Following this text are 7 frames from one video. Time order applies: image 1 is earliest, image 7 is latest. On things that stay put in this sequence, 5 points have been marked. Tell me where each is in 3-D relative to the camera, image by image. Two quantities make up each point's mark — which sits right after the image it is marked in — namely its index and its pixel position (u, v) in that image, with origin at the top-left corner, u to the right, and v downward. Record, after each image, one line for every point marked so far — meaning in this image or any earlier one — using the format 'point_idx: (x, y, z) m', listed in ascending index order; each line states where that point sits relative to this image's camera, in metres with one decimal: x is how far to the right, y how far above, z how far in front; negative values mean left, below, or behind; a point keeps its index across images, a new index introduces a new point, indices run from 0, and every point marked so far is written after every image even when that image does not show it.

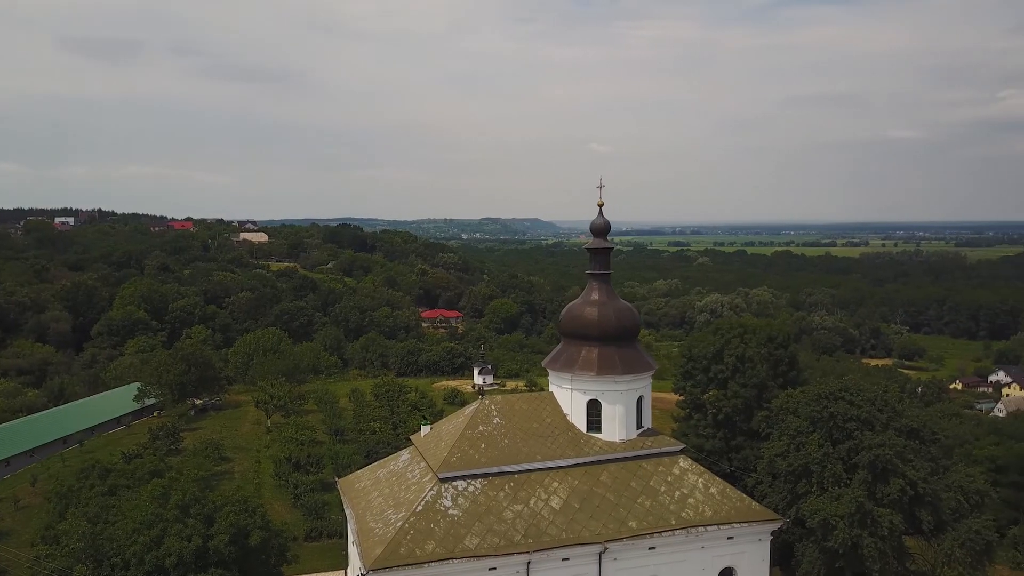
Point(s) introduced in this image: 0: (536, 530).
0: (+0.6, -5.9, +20.1) m
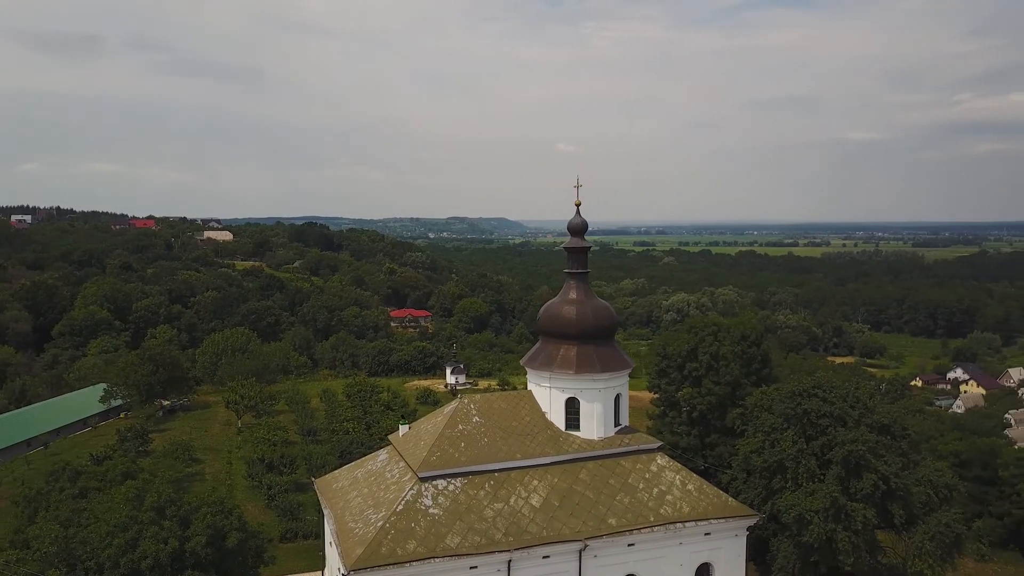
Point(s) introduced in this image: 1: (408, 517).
0: (+0.1, -5.9, +20.1) m
1: (-2.5, -5.5, +19.8) m
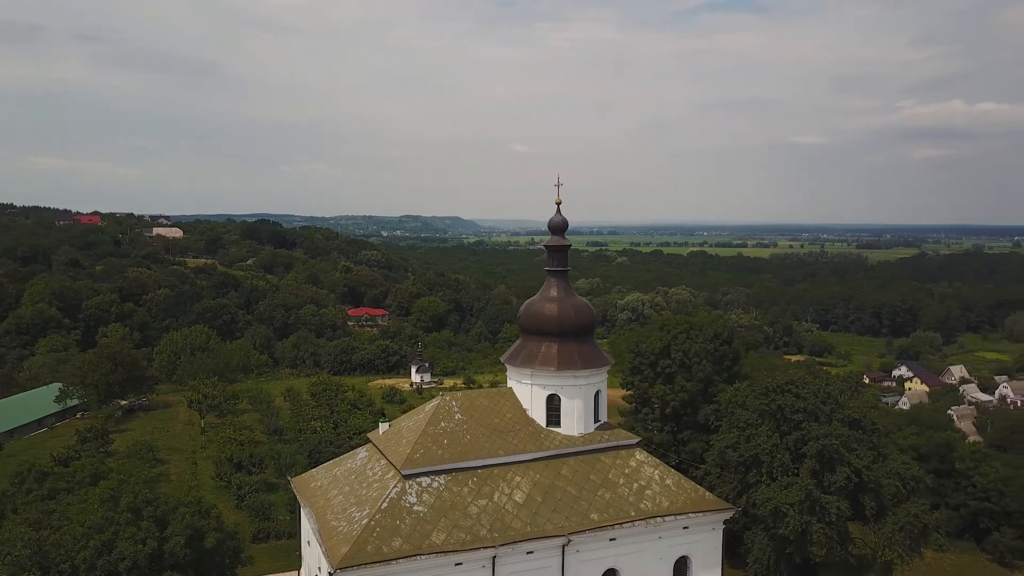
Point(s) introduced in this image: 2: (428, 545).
0: (-0.3, -5.8, +20.2) m
1: (-2.9, -5.4, +19.7) m
2: (-2.0, -6.1, +19.2) m
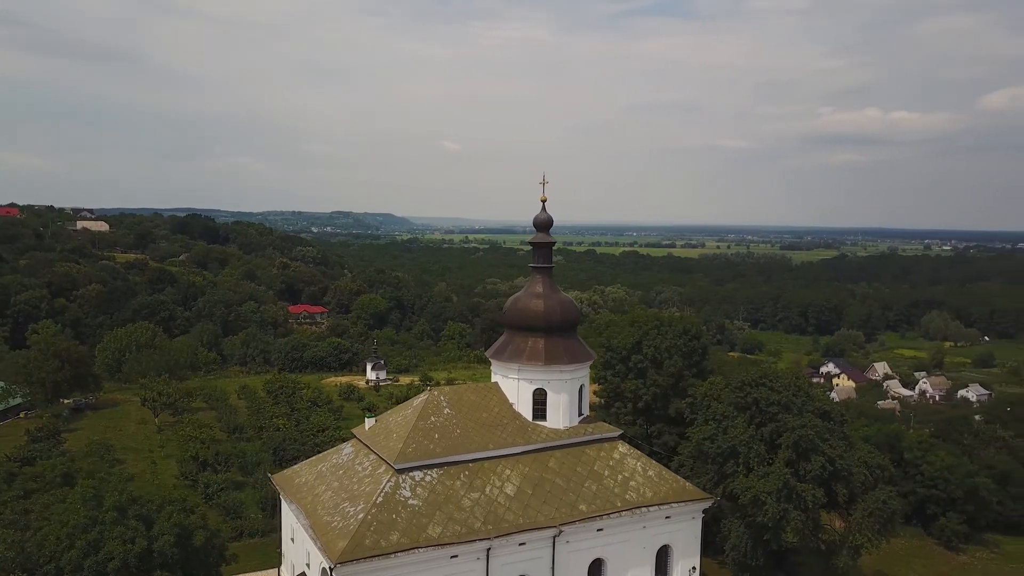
0: (-0.5, -5.7, +20.5) m
1: (-3.0, -5.3, +19.8) m
2: (-2.1, -5.9, +19.4) m
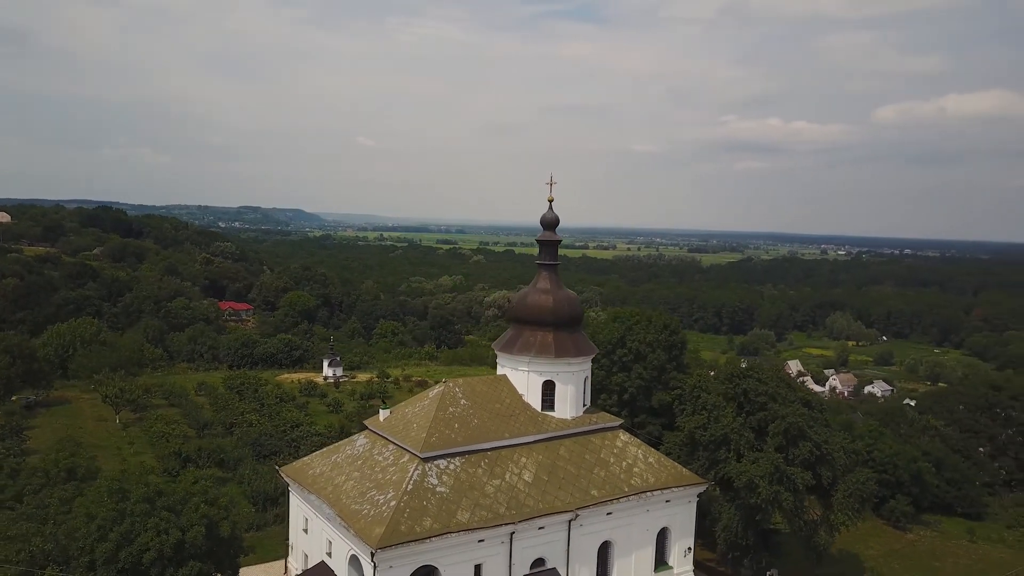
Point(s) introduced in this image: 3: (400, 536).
0: (+0.1, -5.6, +21.4) m
1: (-2.3, -5.2, +20.4) m
2: (-1.4, -5.8, +20.1) m
3: (-2.6, -5.8, +19.2) m
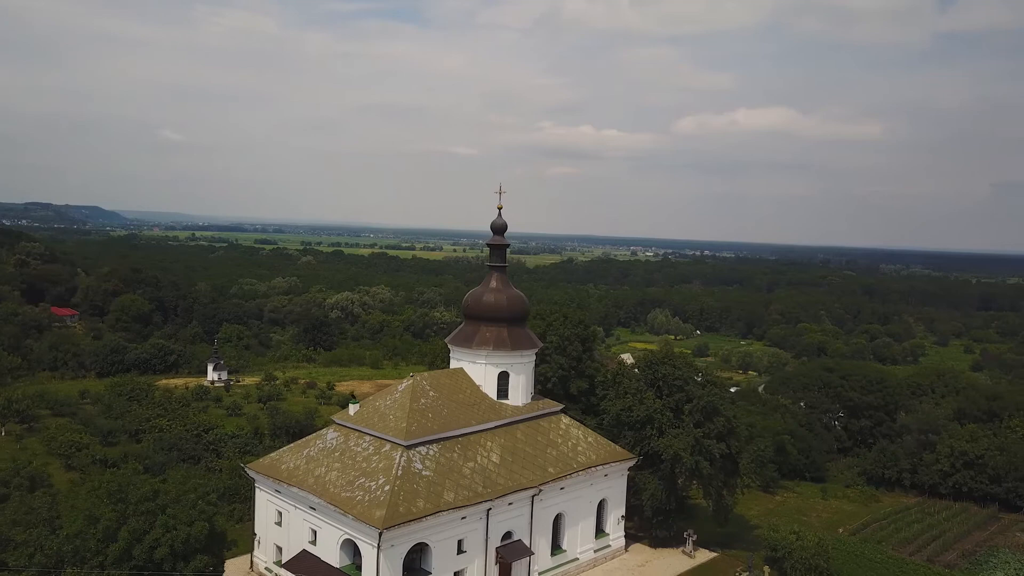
0: (-0.7, -5.6, +23.7) m
1: (-2.8, -5.2, +22.2) m
2: (-1.8, -5.8, +22.1) m
3: (-2.8, -5.8, +20.9) m
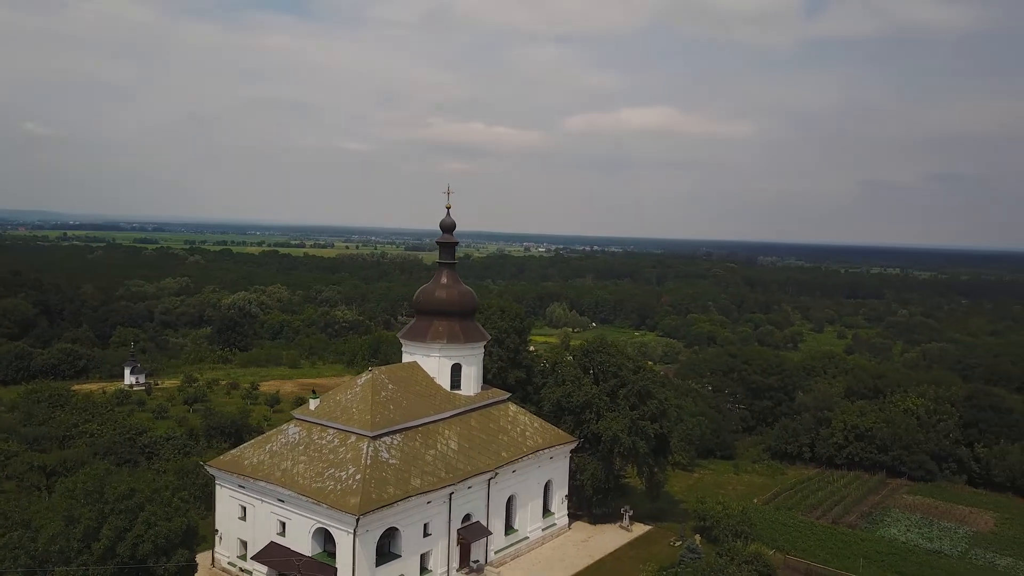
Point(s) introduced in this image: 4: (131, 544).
0: (-1.9, -5.5, +25.0) m
1: (-3.8, -5.1, +23.2) m
2: (-2.8, -5.7, +23.3) m
3: (-3.6, -5.8, +22.0) m
4: (-8.8, -6.0, +19.2) m
